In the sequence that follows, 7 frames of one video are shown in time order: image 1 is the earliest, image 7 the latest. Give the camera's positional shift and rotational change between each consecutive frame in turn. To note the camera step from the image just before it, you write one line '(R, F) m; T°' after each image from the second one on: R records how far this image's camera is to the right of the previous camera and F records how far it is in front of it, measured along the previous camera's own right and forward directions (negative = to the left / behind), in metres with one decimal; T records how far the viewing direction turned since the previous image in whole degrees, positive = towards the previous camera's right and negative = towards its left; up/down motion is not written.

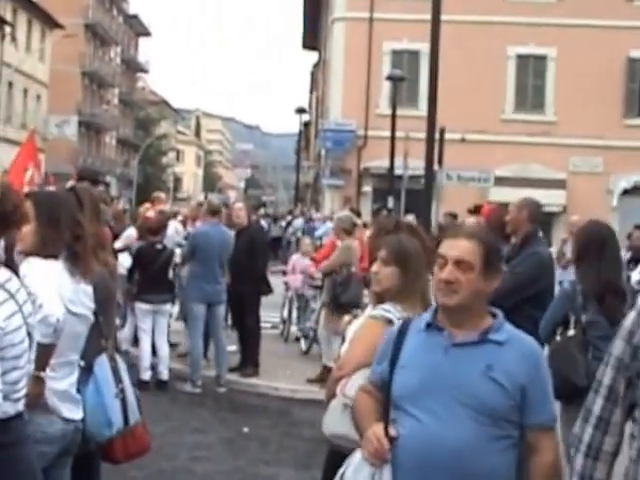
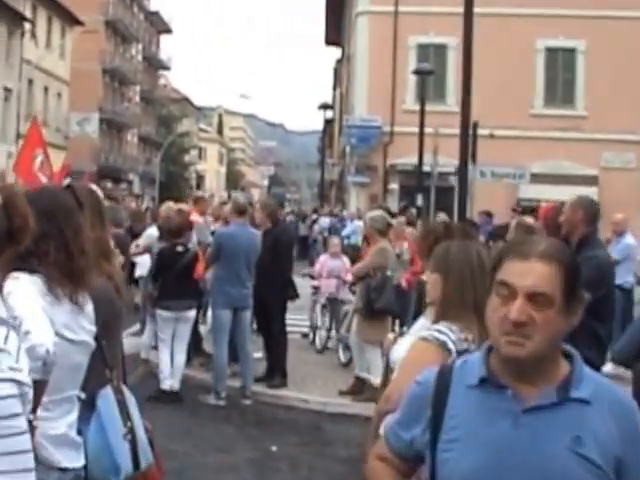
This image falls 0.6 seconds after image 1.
(-0.1, +1.0) m; -1°
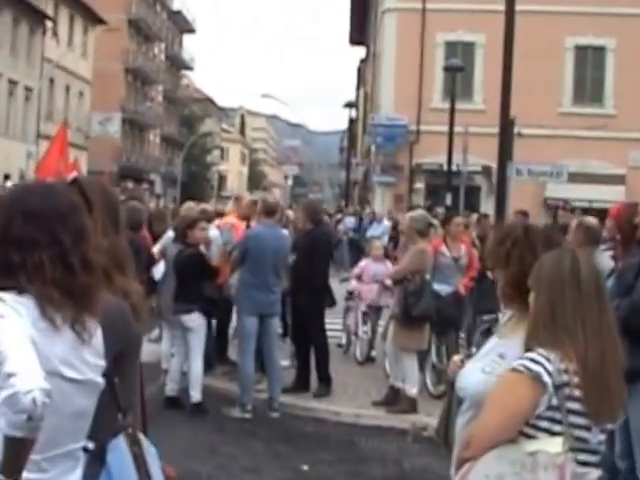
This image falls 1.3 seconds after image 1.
(-0.1, +0.9) m; -1°
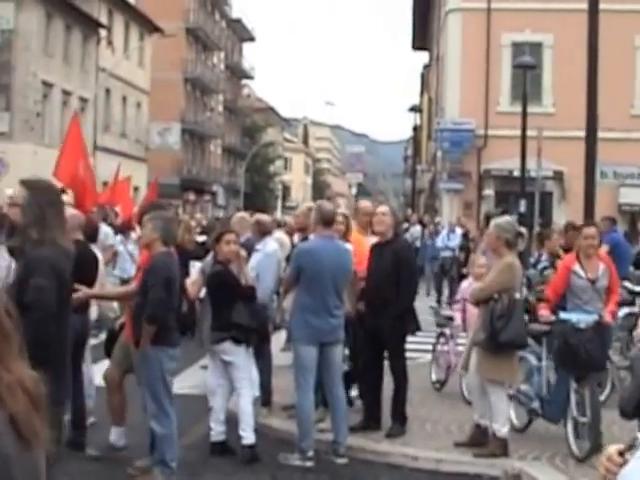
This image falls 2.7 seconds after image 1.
(0.0, +1.8) m; -3°
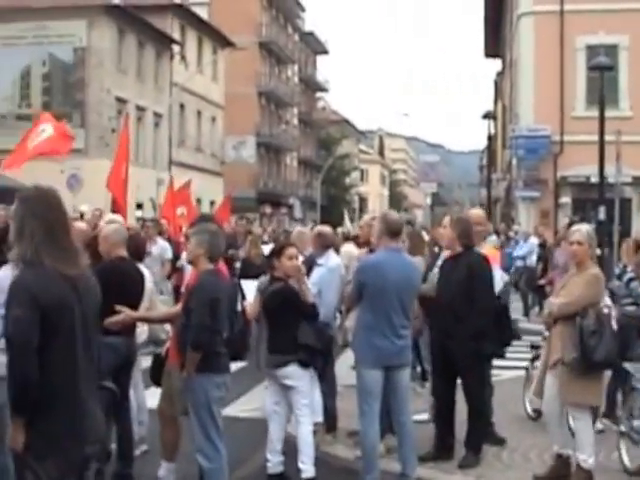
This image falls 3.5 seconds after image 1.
(+0.1, +0.7) m; -3°
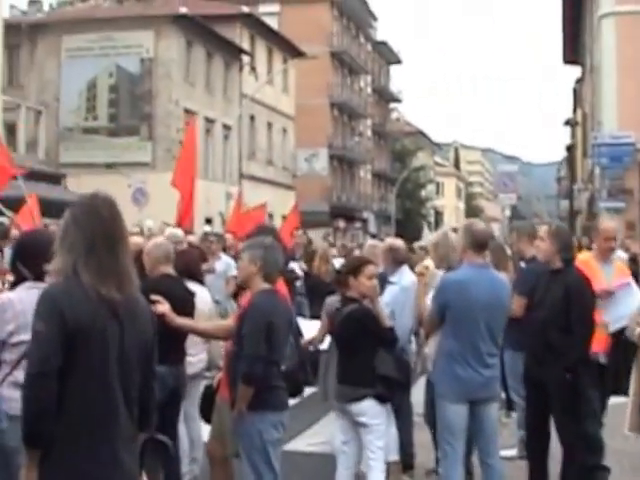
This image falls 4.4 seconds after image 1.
(0.0, +1.4) m; -3°
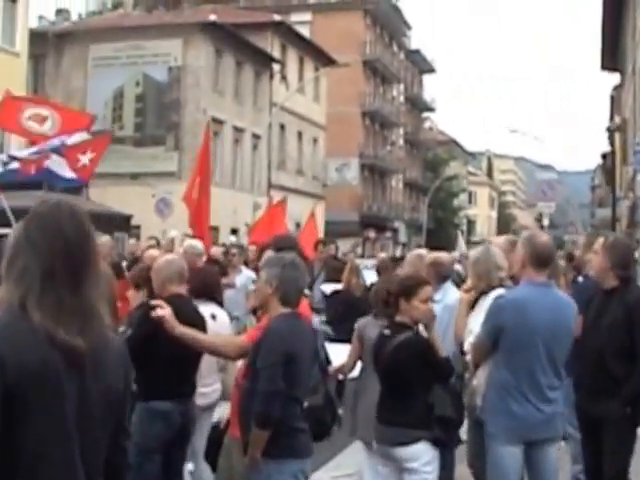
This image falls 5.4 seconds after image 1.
(0.0, +1.2) m; -1°
